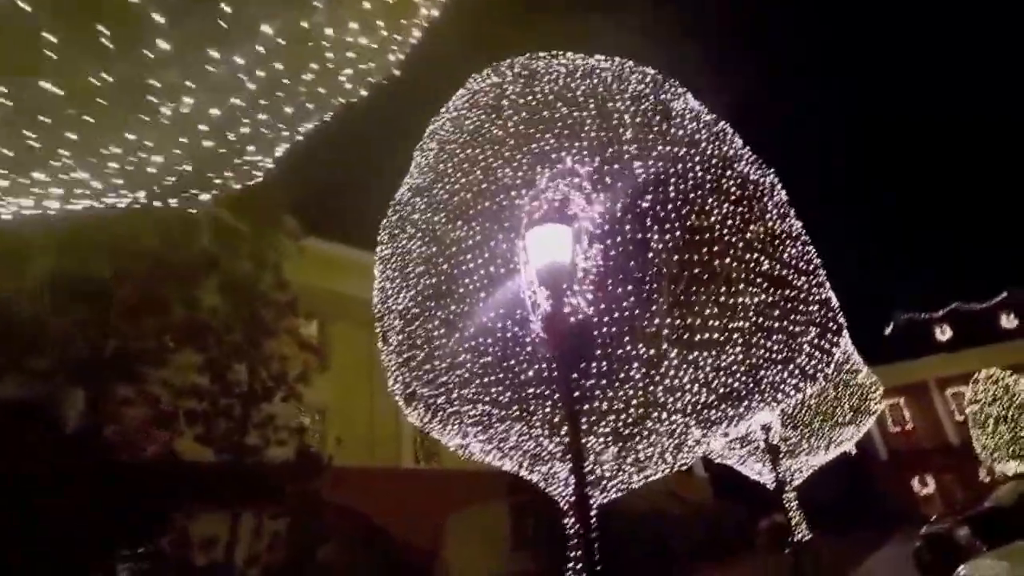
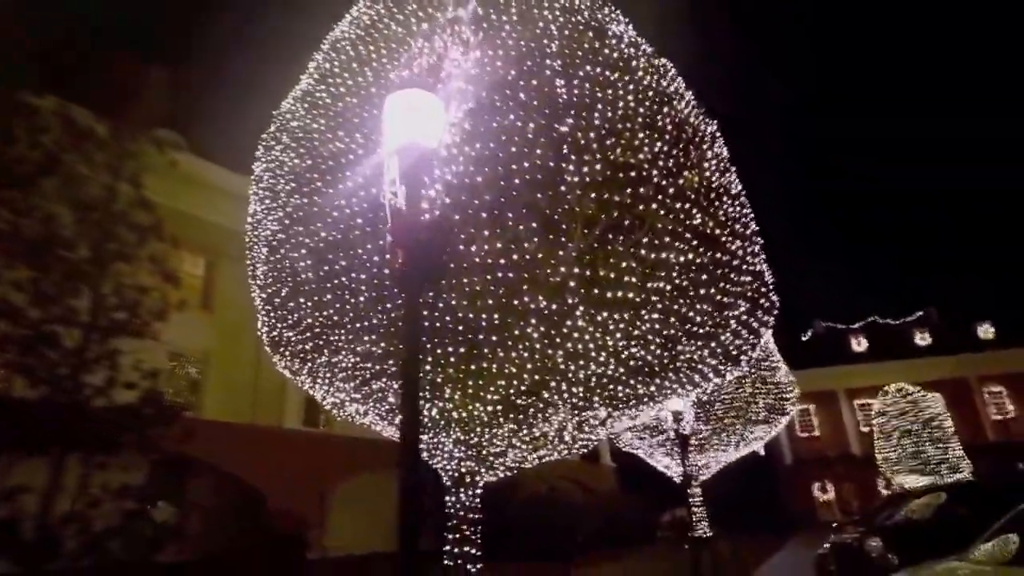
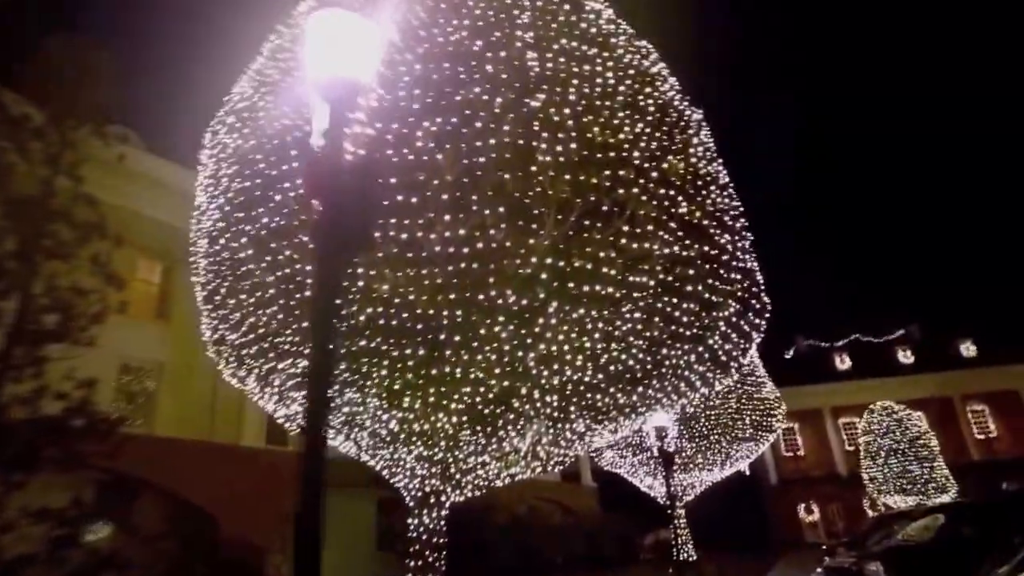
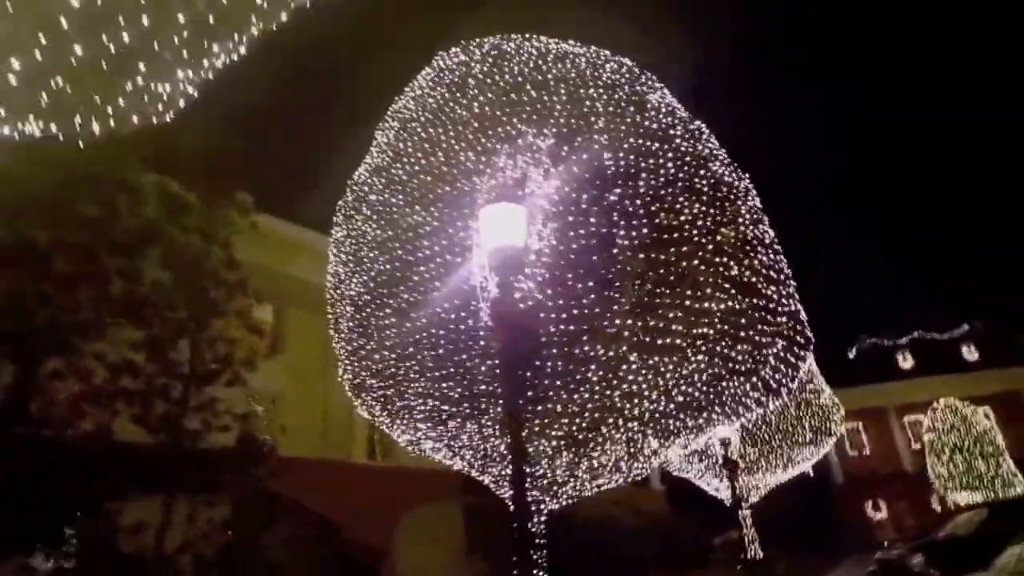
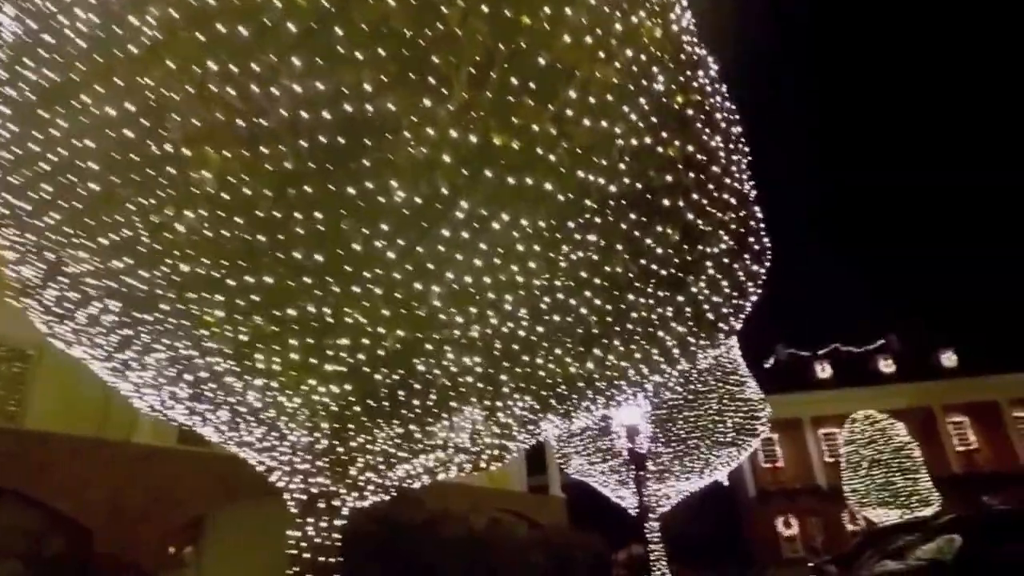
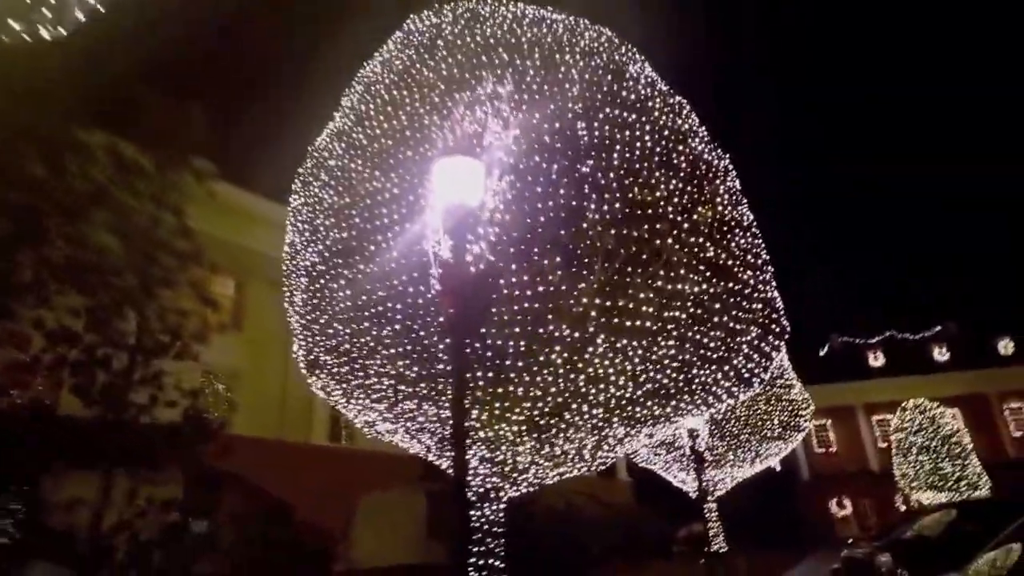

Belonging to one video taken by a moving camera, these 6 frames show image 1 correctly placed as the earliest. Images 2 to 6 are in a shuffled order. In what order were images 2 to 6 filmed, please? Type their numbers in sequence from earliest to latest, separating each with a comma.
4, 6, 2, 3, 5
